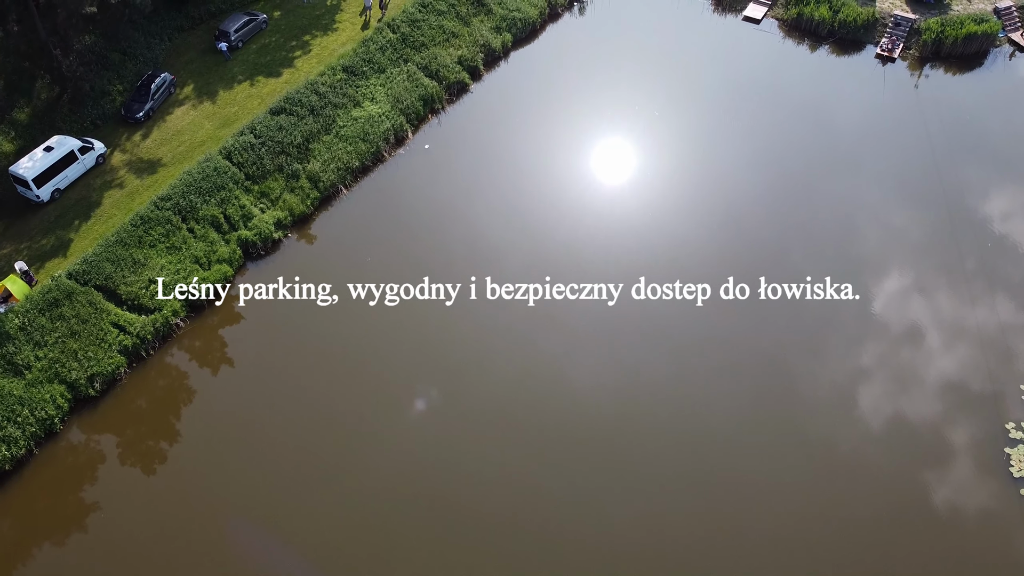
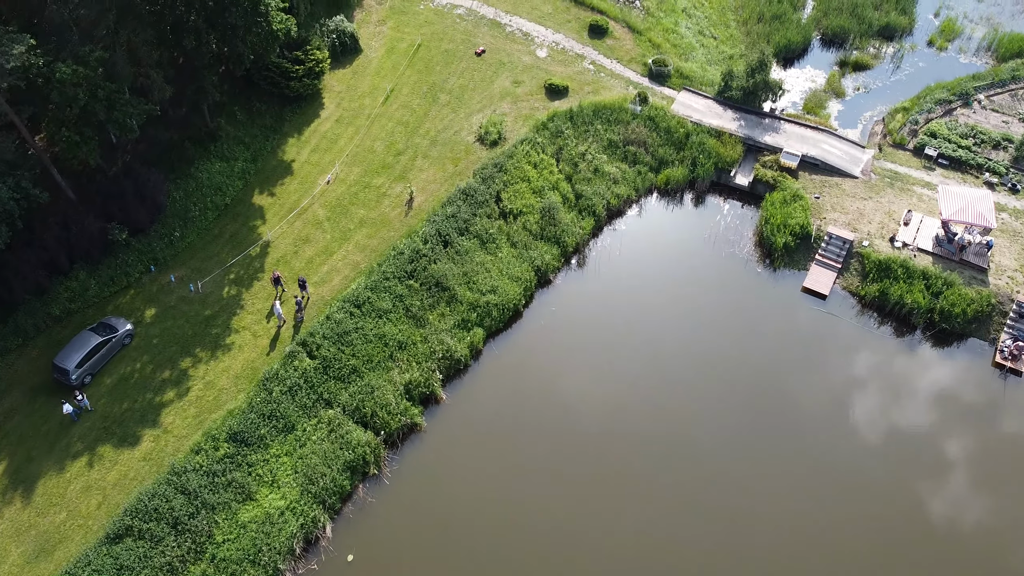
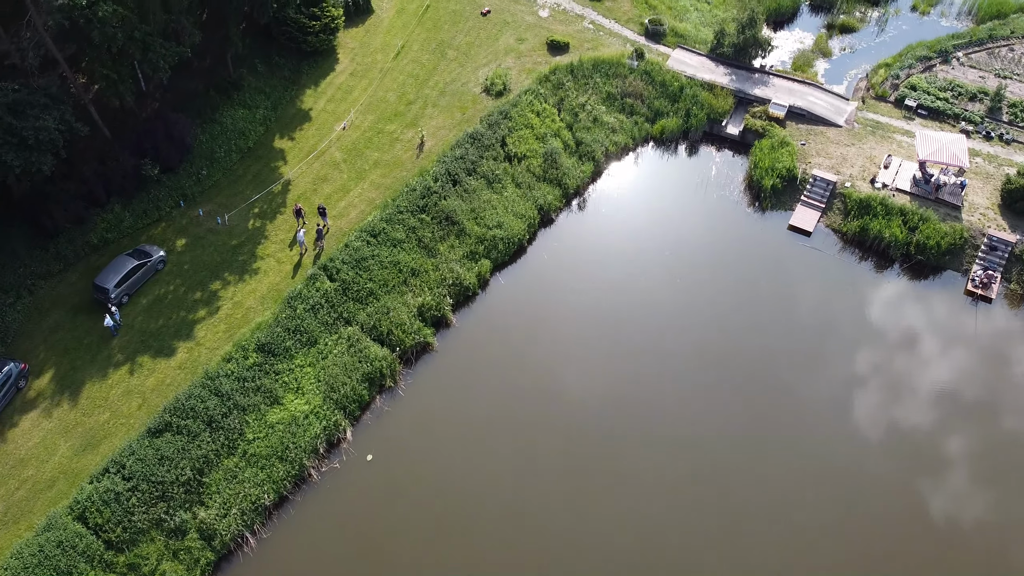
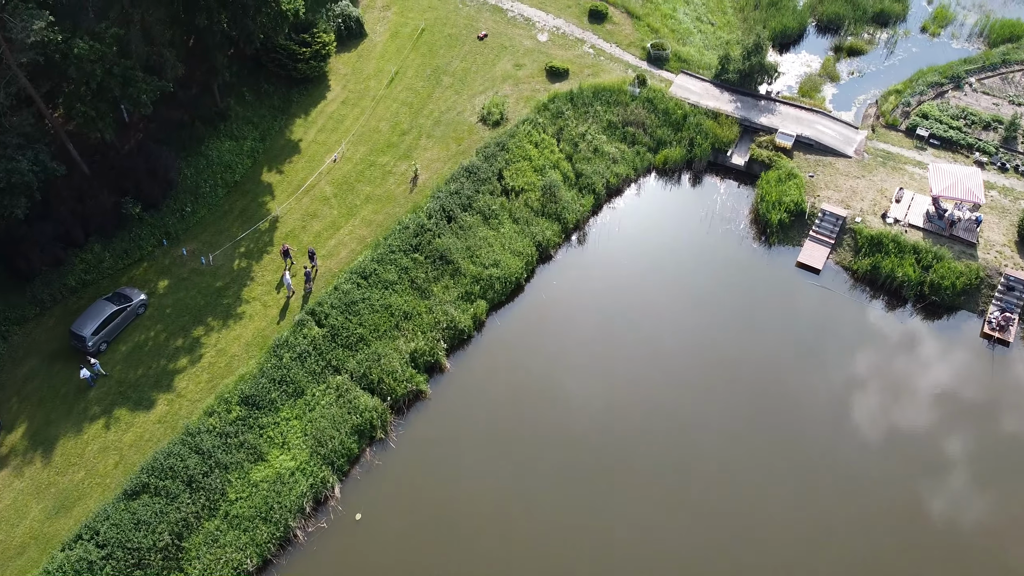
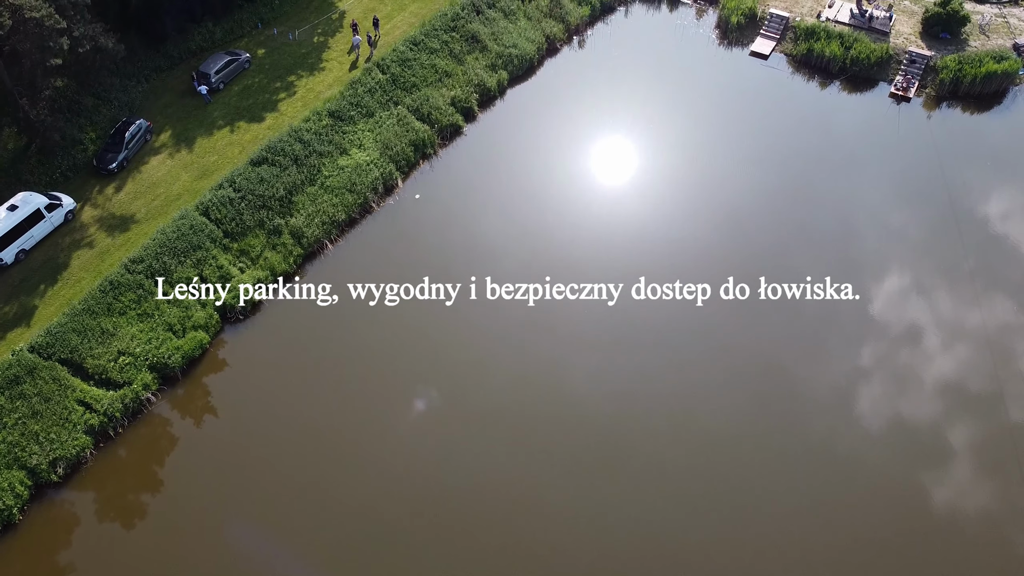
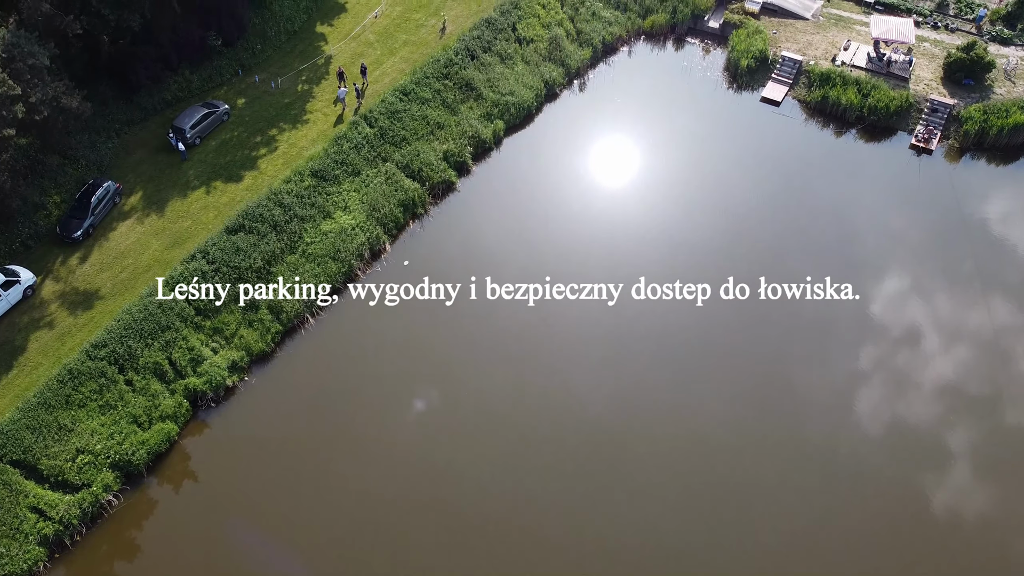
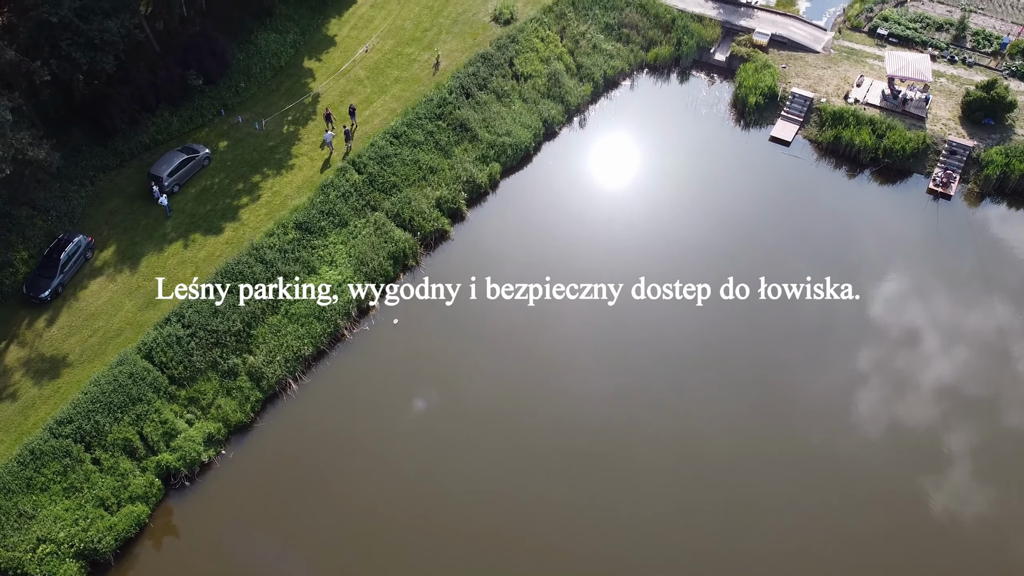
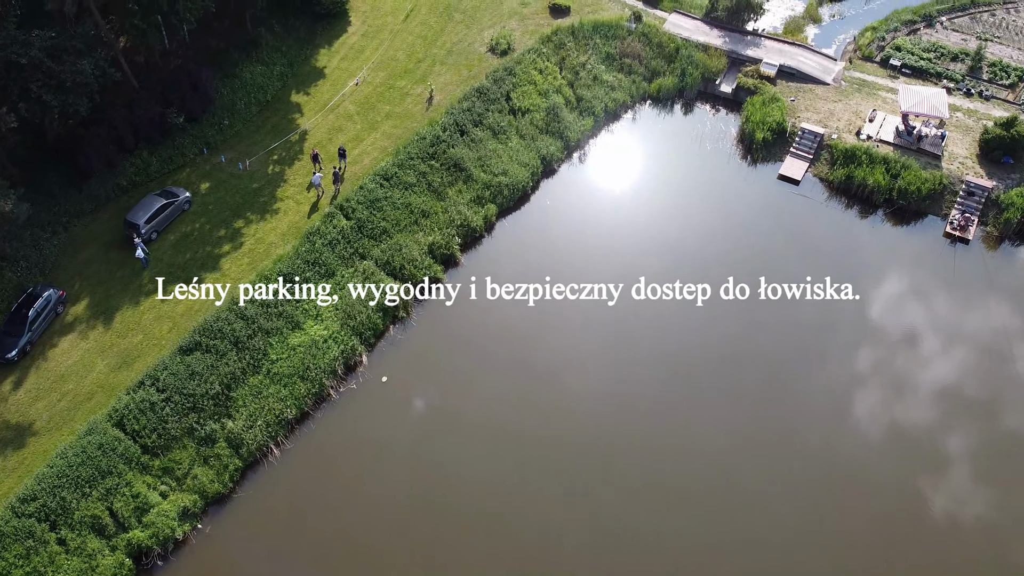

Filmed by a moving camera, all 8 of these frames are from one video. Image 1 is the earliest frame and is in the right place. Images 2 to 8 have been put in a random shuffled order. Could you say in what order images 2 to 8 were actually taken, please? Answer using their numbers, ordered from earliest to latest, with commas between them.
5, 6, 7, 8, 3, 4, 2
